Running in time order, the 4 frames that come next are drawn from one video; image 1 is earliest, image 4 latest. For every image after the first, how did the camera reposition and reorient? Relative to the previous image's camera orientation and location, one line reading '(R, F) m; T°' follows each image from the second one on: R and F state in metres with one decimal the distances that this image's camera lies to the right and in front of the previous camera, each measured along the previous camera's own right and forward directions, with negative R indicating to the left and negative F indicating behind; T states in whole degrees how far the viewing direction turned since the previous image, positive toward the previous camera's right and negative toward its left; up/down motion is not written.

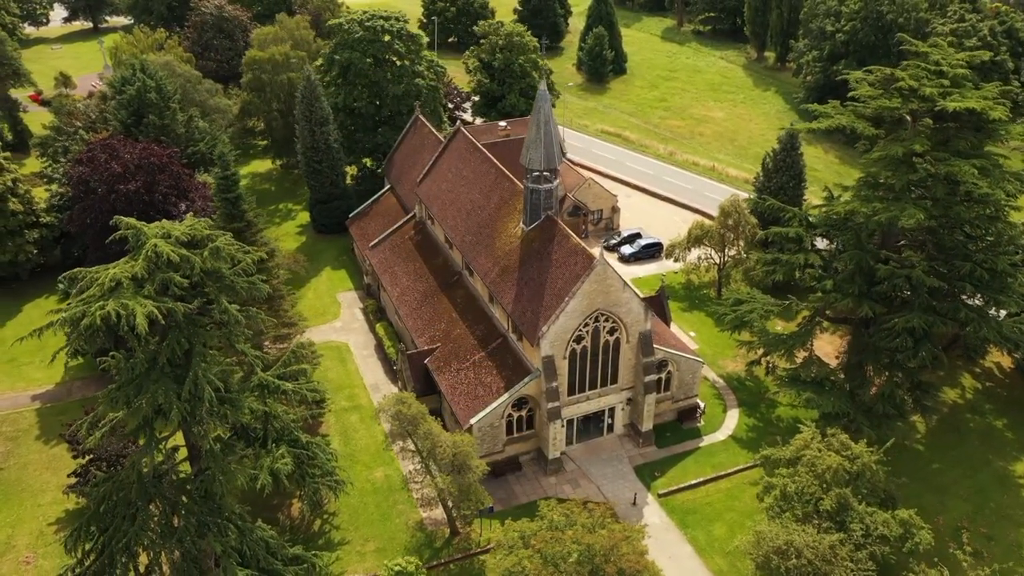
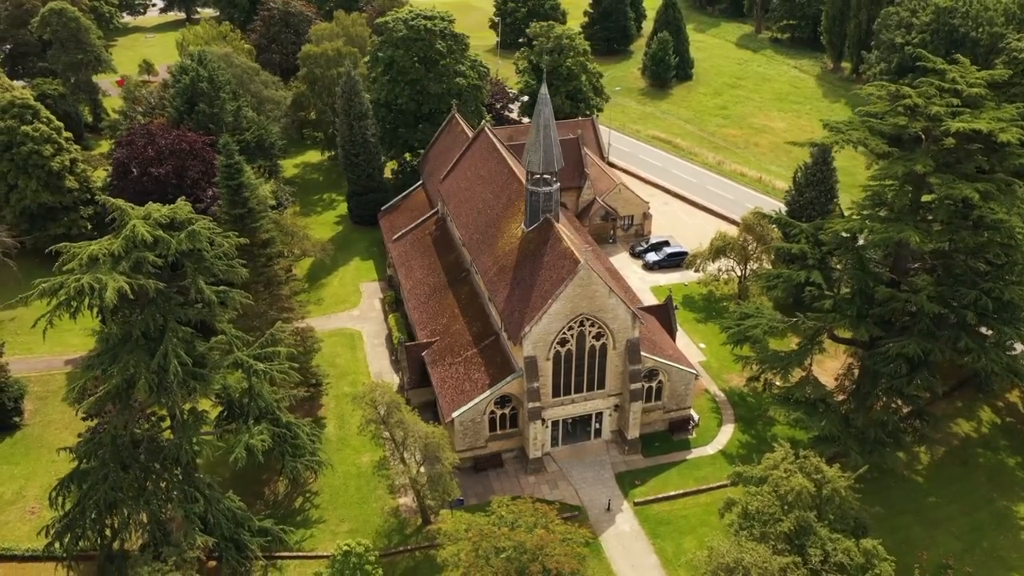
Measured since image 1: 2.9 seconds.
(+4.4, -0.4) m; -5°
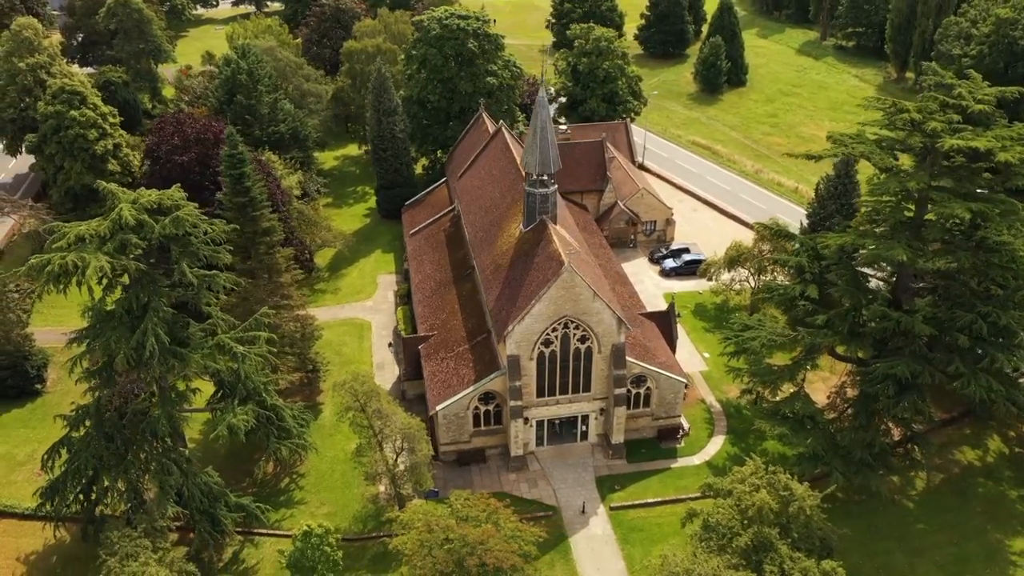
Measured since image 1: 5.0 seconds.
(+3.7, -0.4) m; -4°
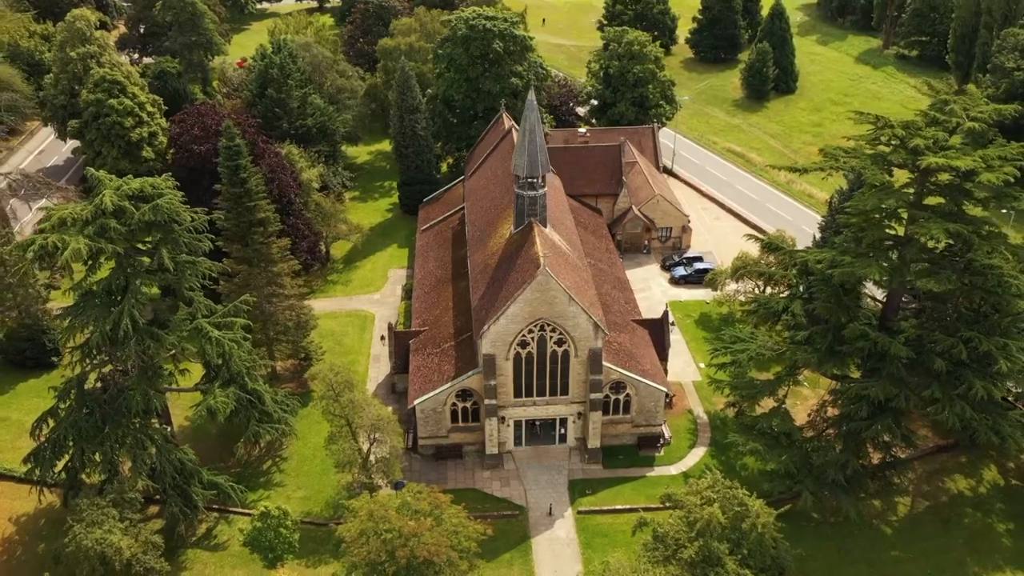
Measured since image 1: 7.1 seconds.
(+4.0, -0.3) m; -4°
